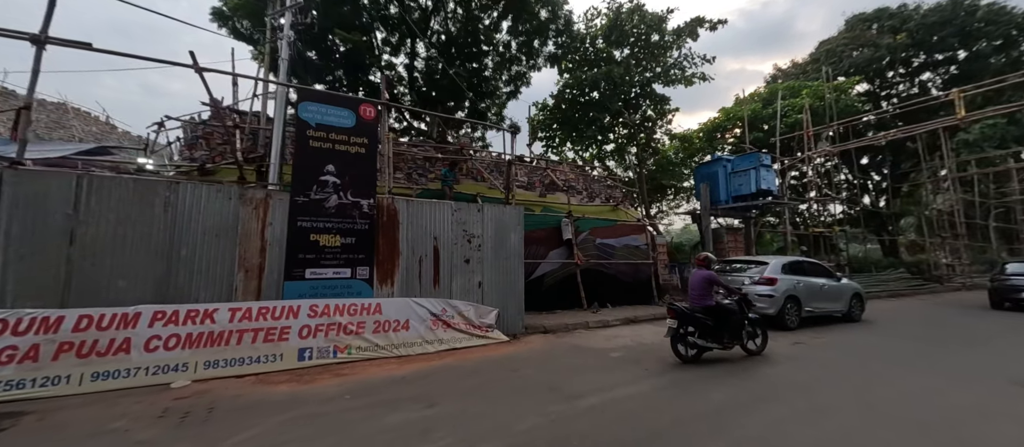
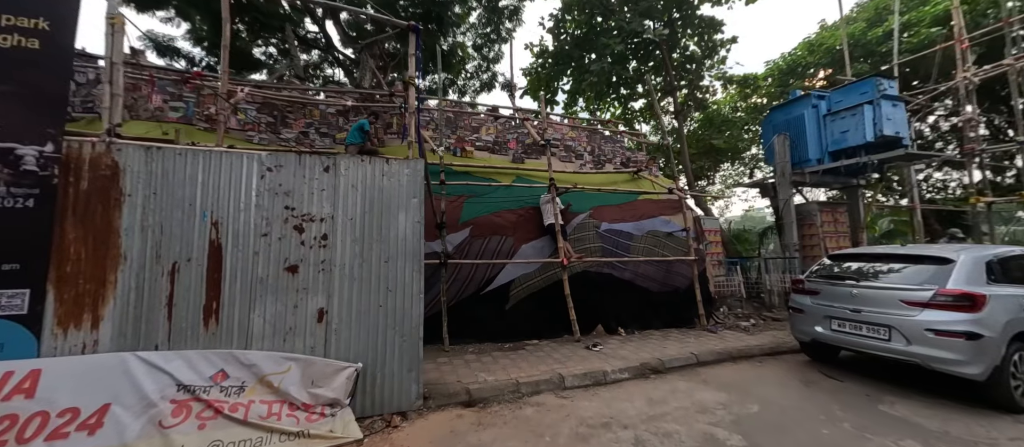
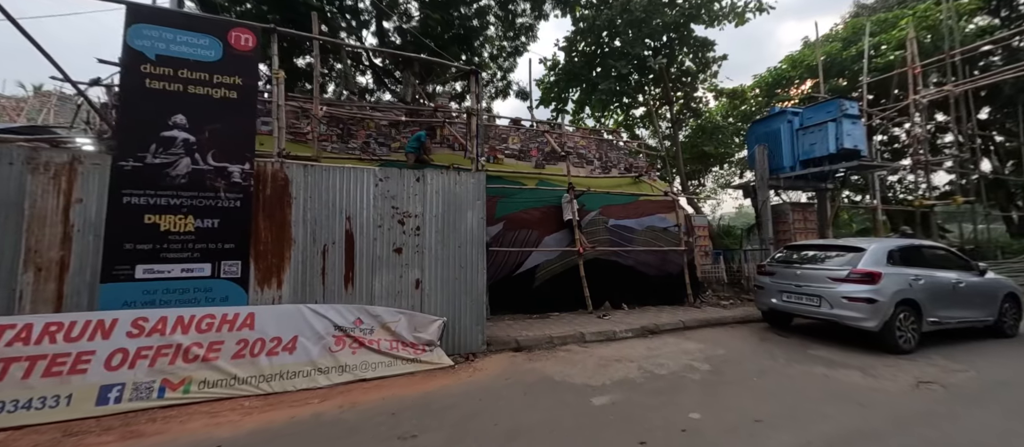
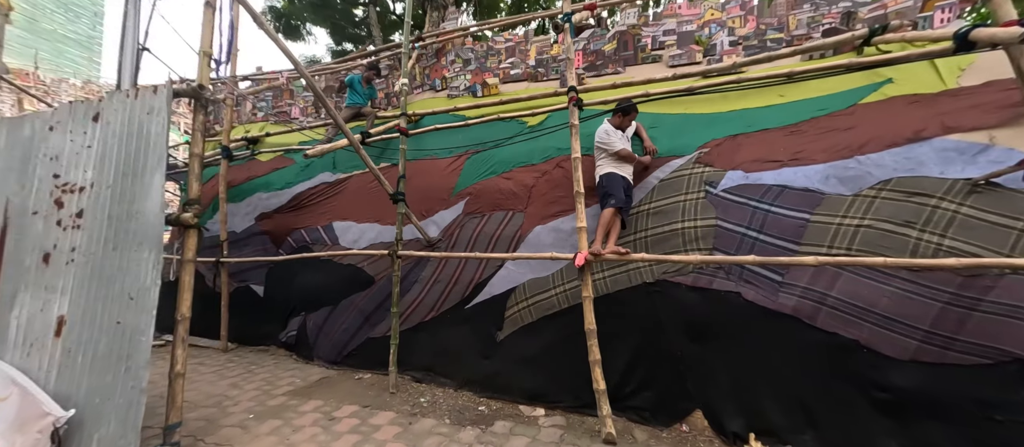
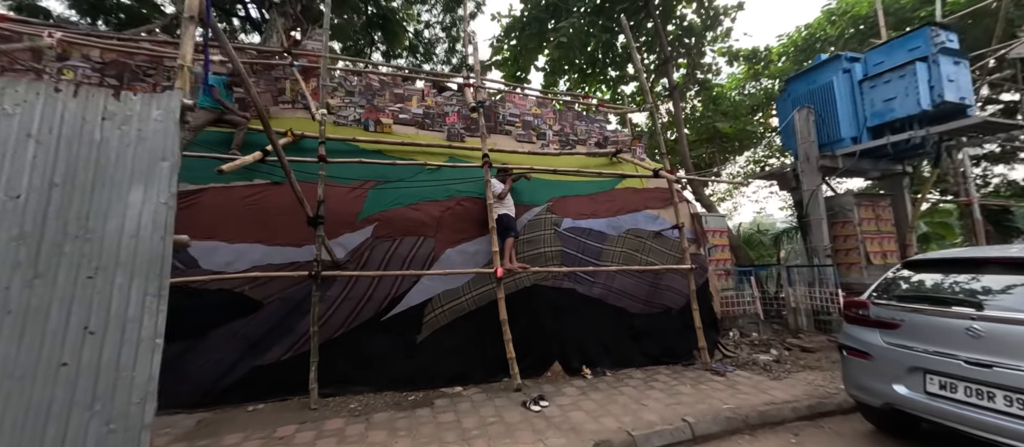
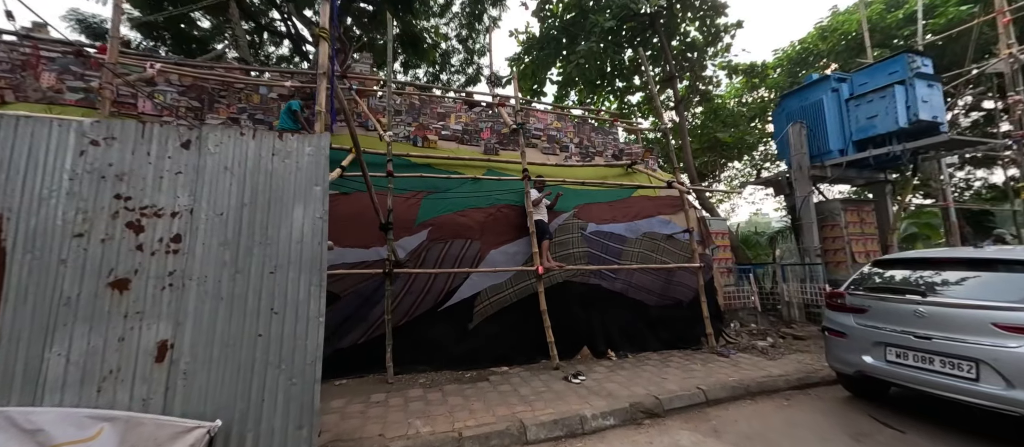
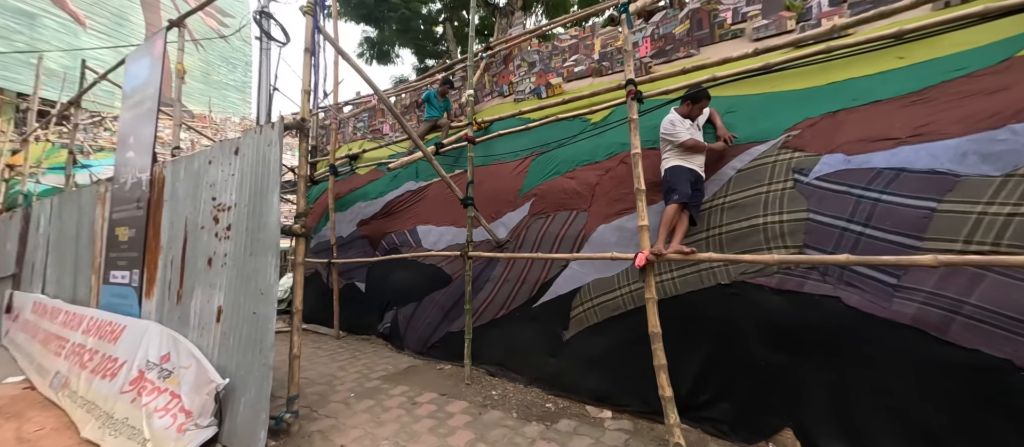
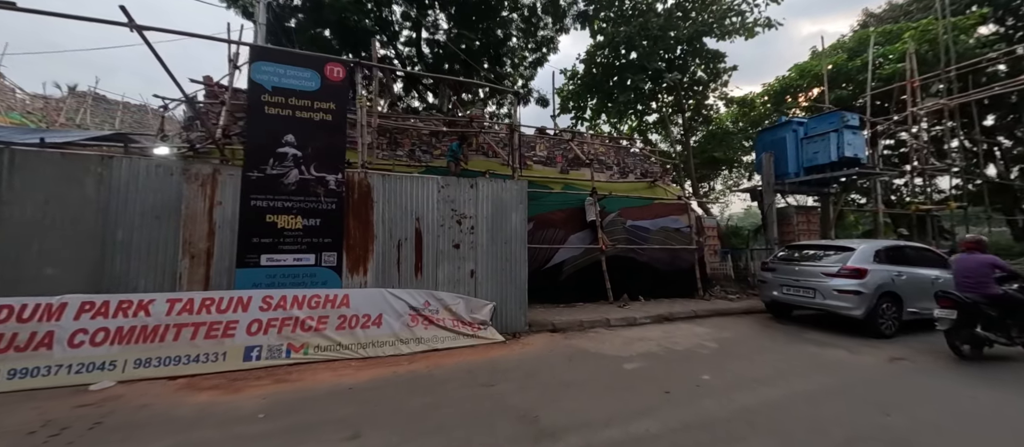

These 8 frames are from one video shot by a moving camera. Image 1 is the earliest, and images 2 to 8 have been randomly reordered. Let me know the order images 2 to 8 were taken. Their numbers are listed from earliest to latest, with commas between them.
8, 3, 2, 6, 5, 4, 7
